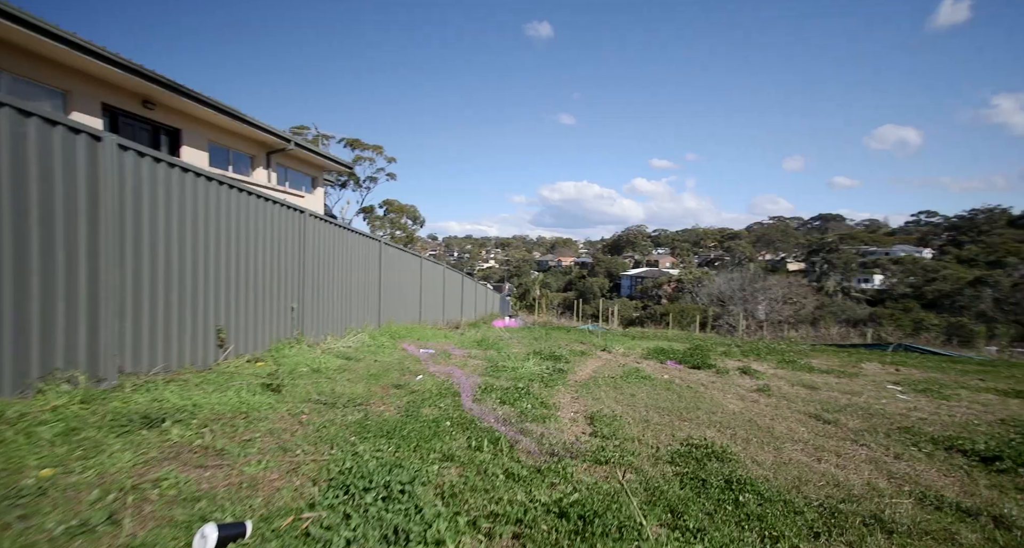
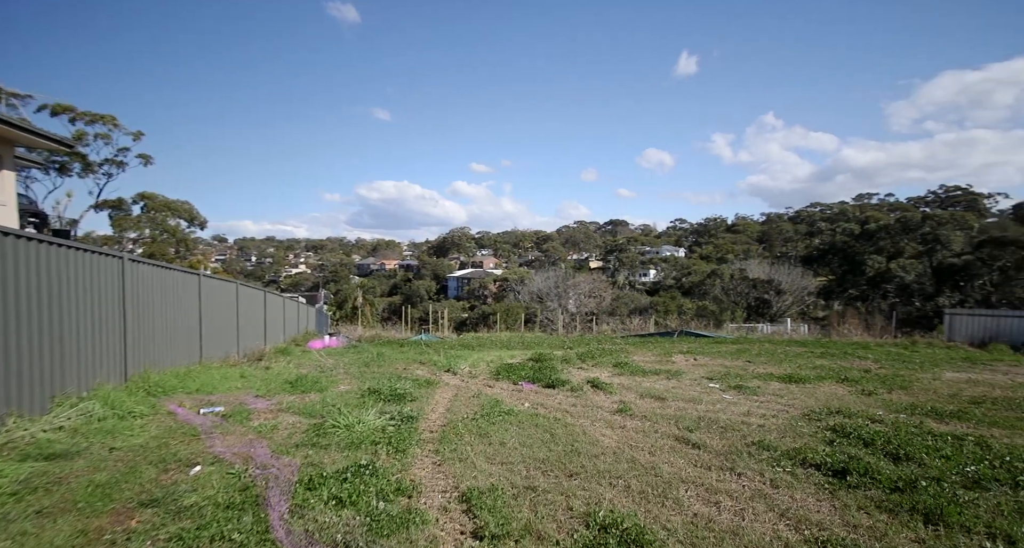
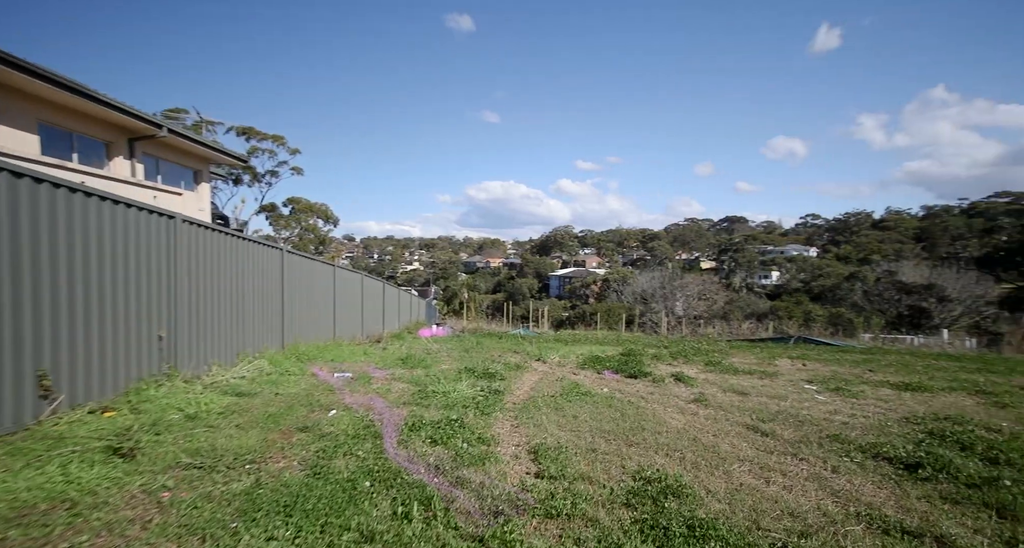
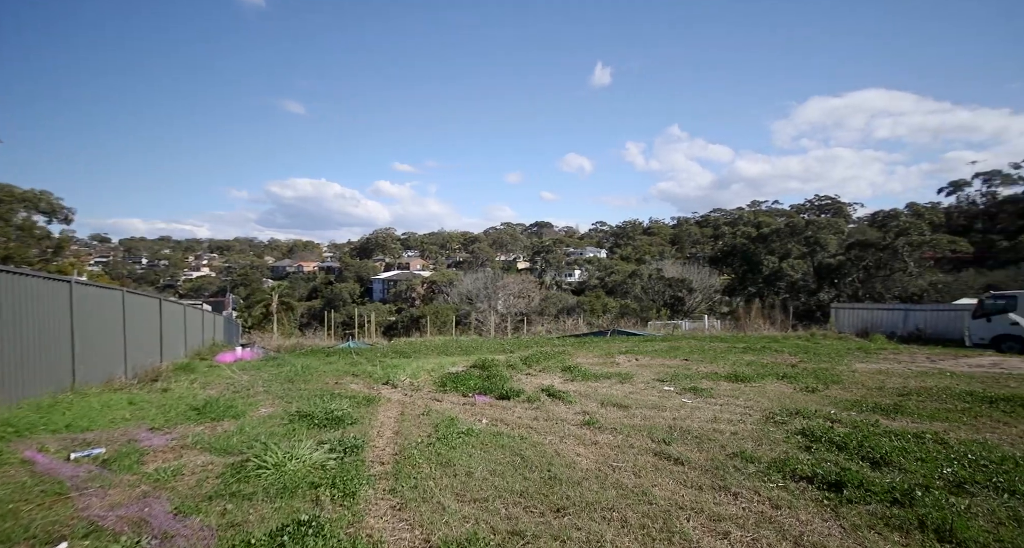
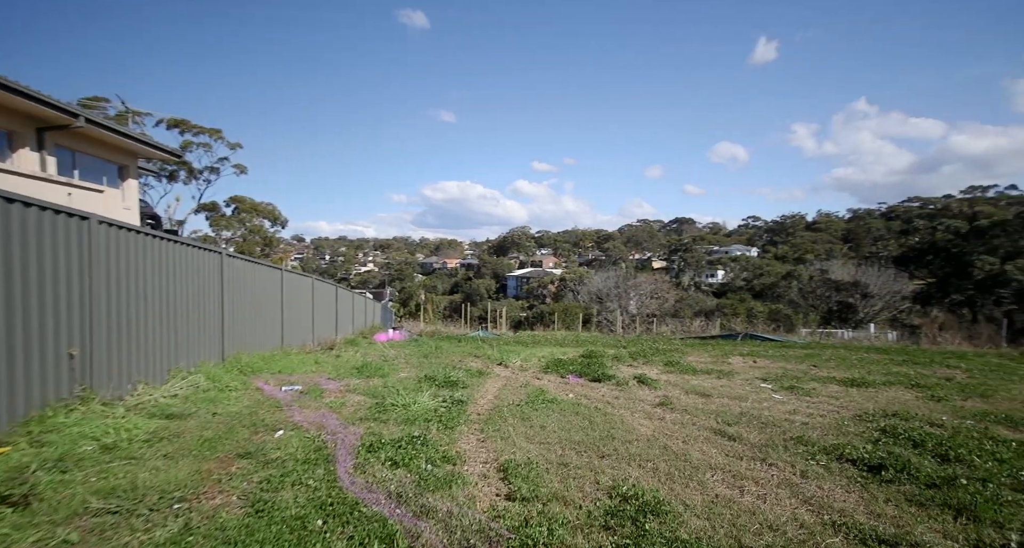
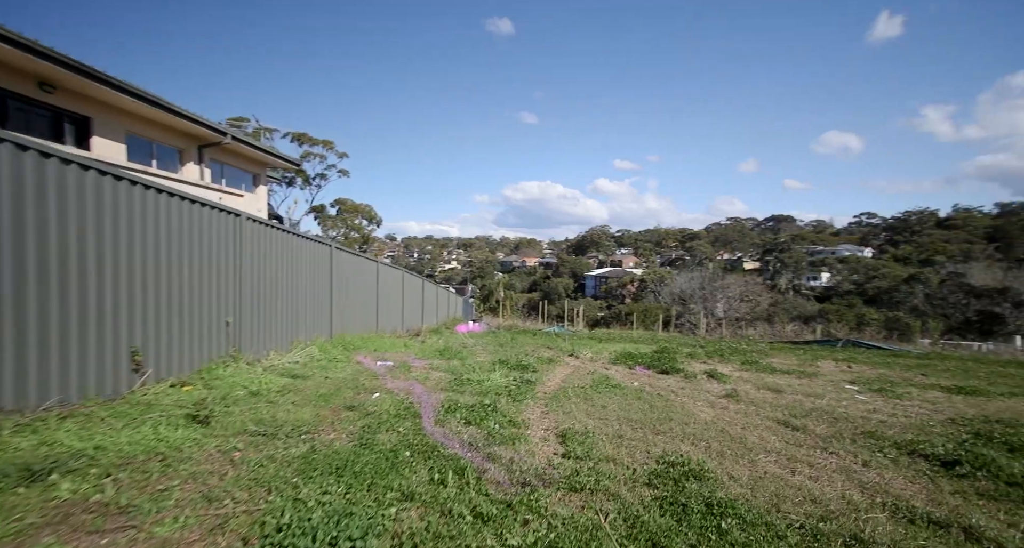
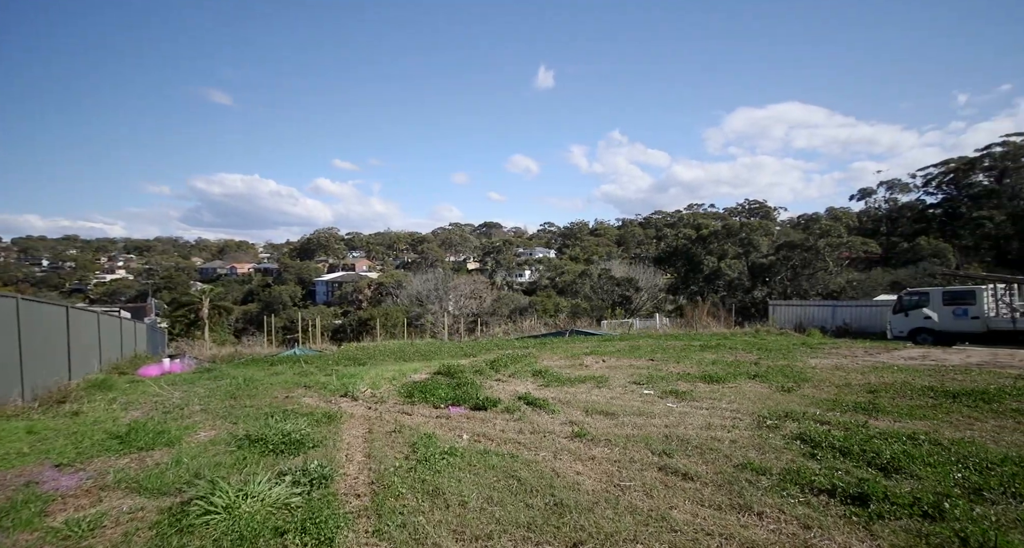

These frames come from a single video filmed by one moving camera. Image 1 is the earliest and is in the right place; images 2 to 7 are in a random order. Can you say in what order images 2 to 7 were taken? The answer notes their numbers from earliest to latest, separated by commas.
6, 3, 5, 2, 4, 7
